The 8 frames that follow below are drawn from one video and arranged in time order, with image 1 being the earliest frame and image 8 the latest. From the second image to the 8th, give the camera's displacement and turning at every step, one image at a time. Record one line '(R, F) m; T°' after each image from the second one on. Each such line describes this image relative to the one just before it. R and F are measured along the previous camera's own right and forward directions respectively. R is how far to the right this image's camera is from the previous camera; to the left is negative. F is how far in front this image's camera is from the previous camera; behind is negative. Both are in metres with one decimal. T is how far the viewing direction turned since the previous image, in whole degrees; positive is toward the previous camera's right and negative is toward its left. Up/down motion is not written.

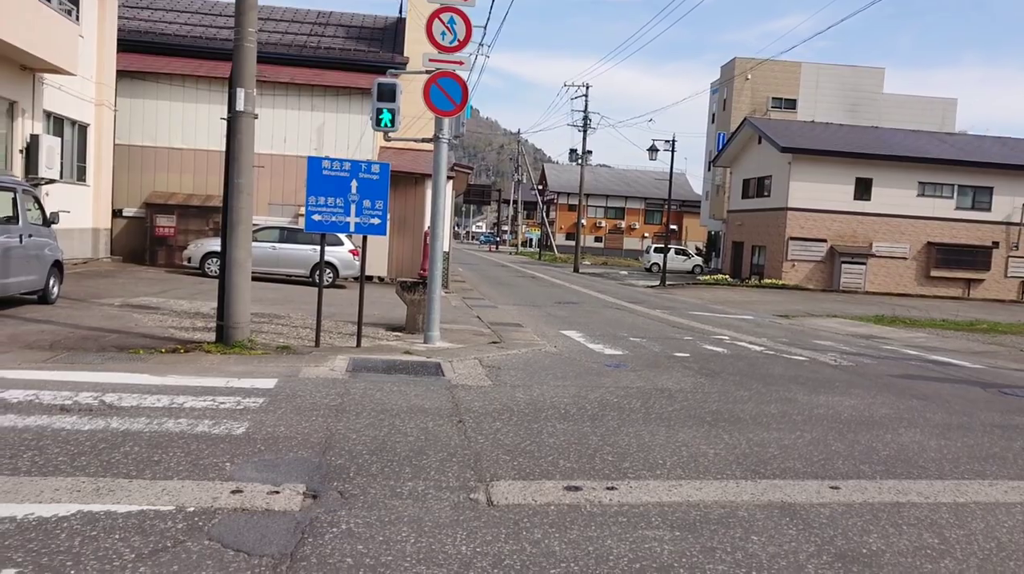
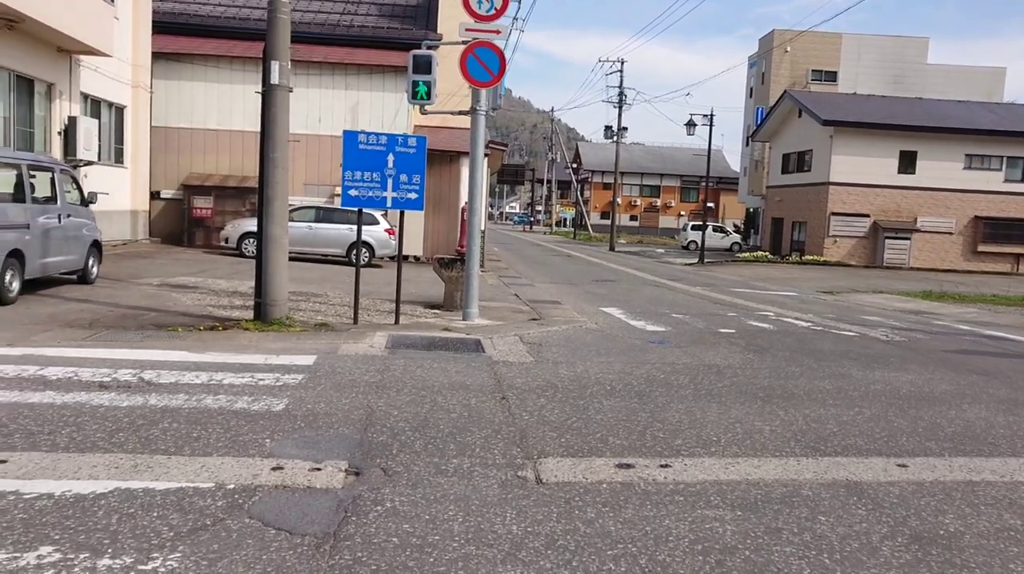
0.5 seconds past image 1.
(-0.1, +0.2) m; -2°
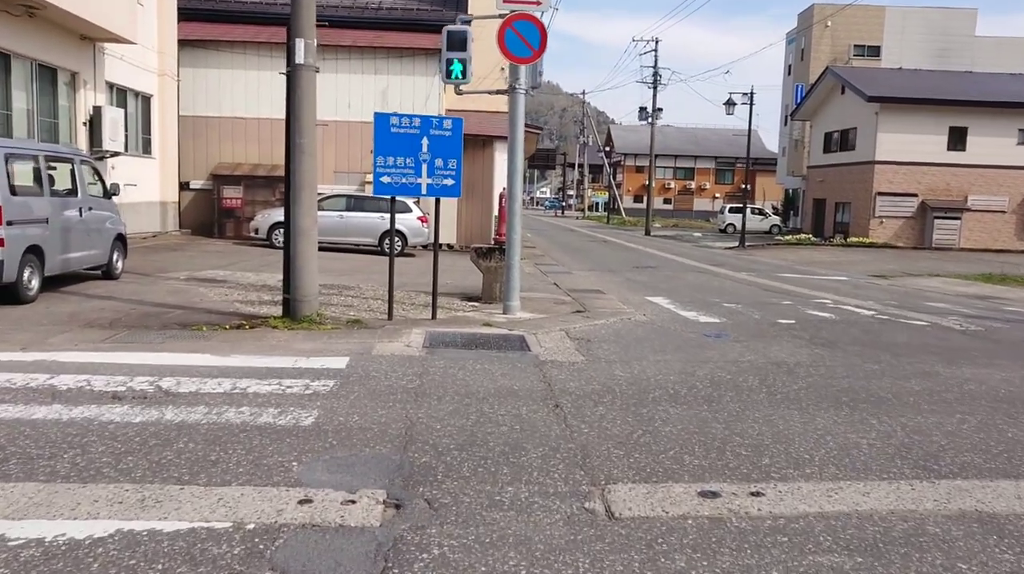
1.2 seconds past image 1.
(-0.2, +0.7) m; -2°
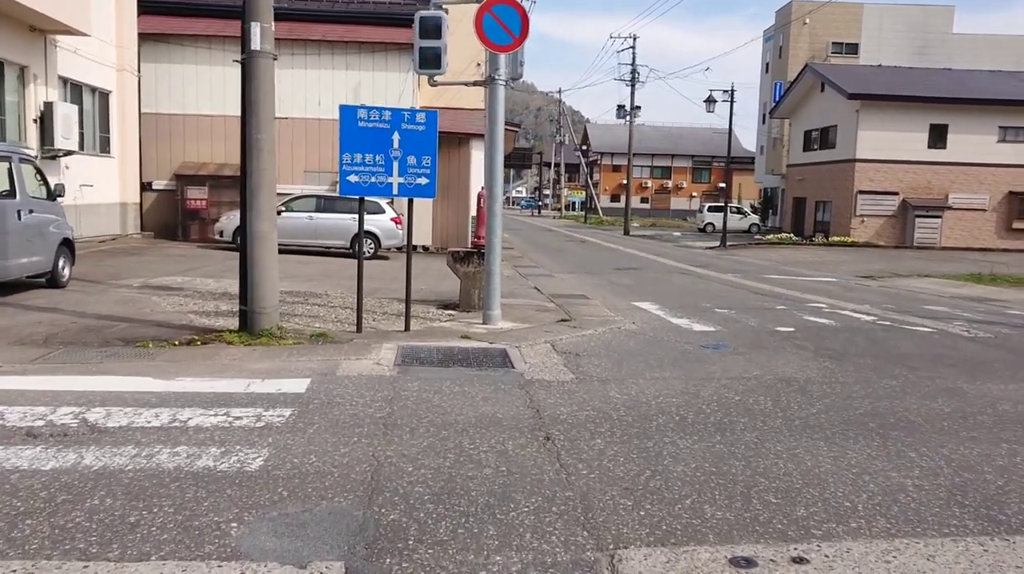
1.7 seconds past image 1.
(0.0, +0.8) m; +2°
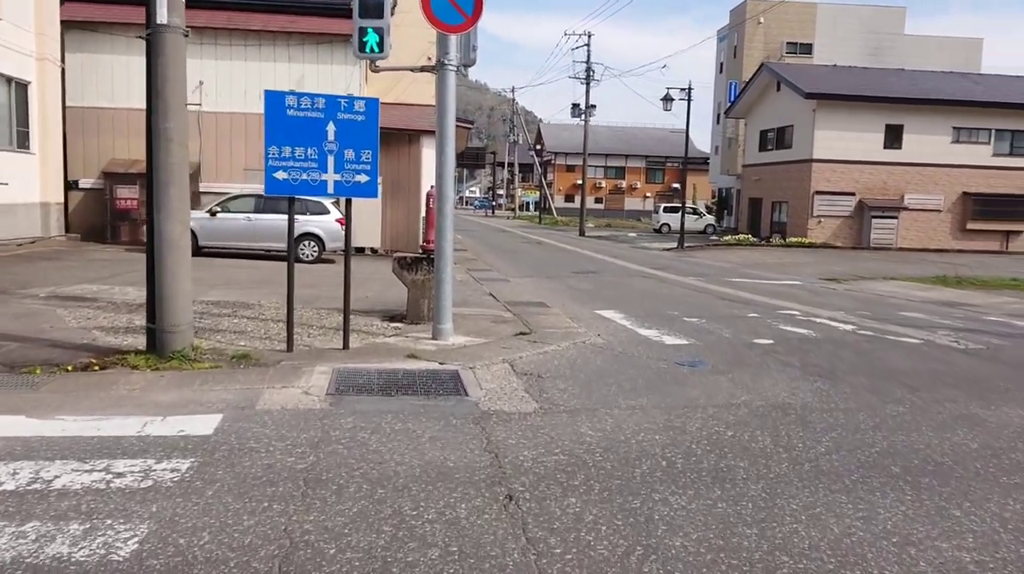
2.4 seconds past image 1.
(0.0, +1.1) m; +3°
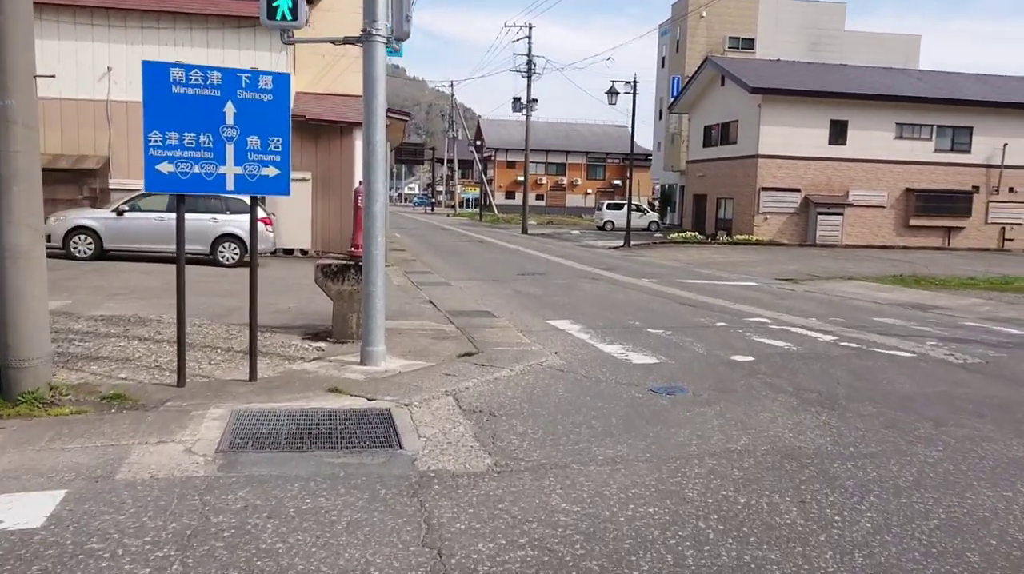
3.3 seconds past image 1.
(0.0, +1.4) m; +4°
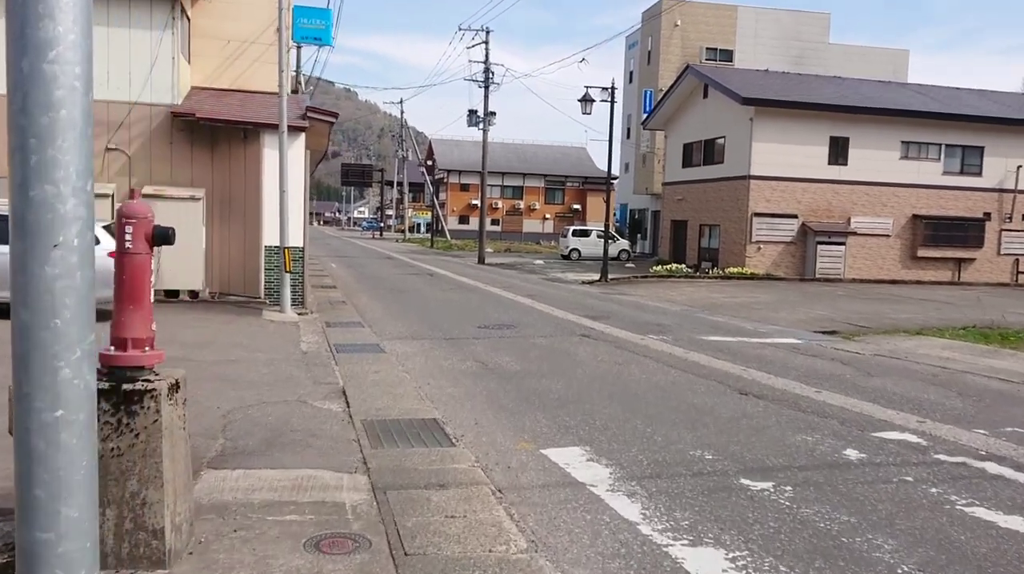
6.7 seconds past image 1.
(-0.1, +5.1) m; +3°
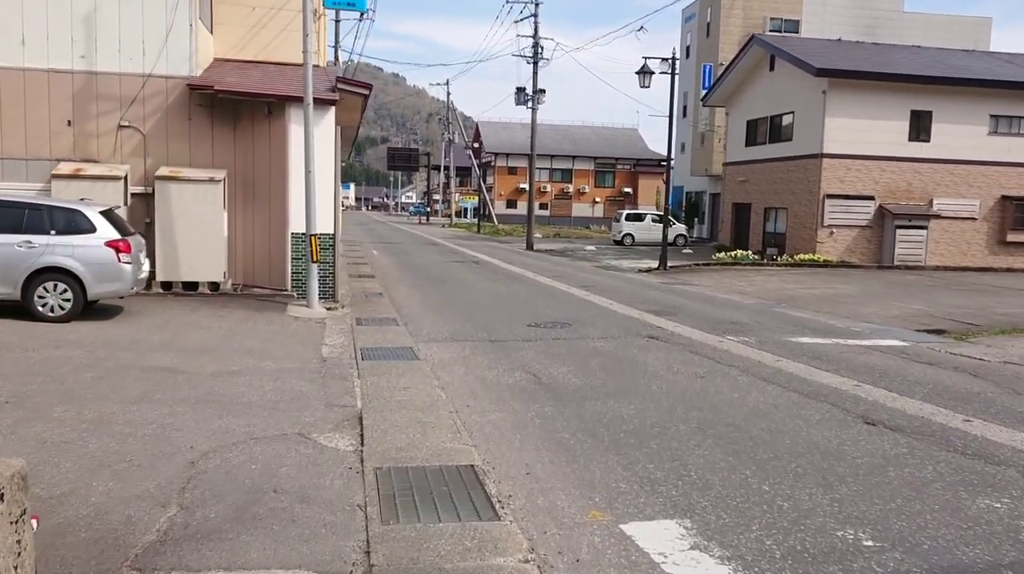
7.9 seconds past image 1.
(-0.1, +1.8) m; -3°
